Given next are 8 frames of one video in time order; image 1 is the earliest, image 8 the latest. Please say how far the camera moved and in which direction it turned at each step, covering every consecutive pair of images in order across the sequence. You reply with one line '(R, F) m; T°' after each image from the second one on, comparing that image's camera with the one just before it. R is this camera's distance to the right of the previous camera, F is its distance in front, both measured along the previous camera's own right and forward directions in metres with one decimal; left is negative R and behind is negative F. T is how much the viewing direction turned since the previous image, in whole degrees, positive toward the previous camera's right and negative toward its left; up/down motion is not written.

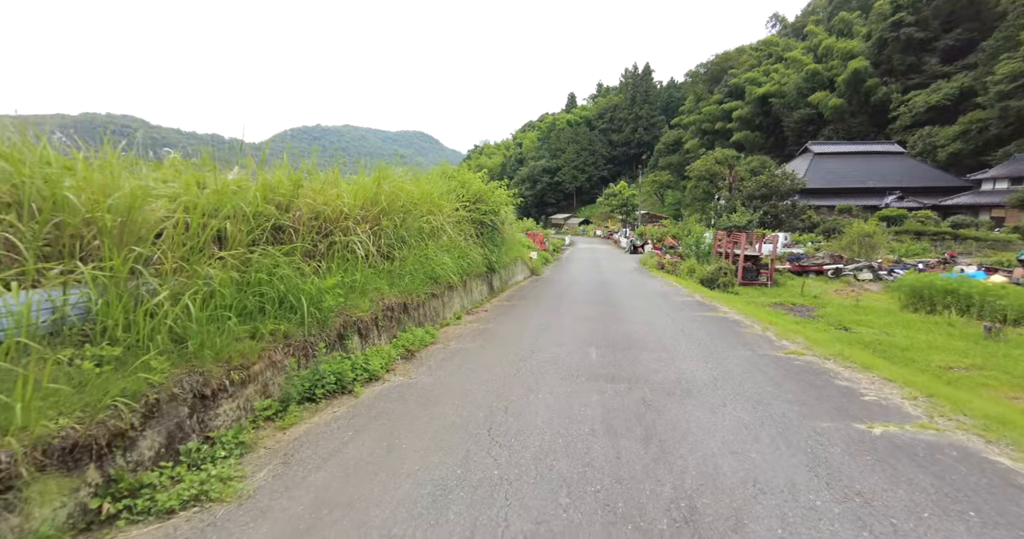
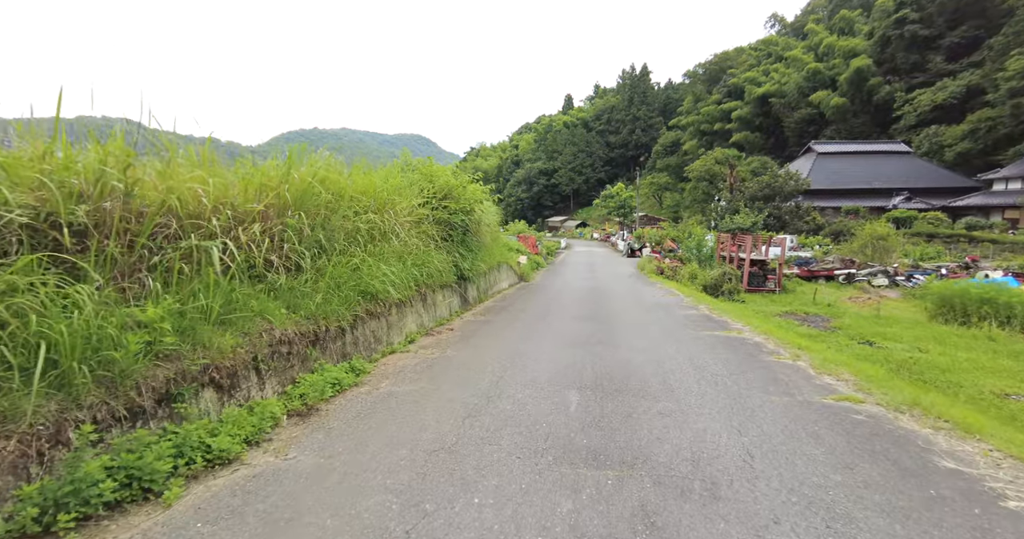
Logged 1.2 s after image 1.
(+0.5, +1.6) m; 0°
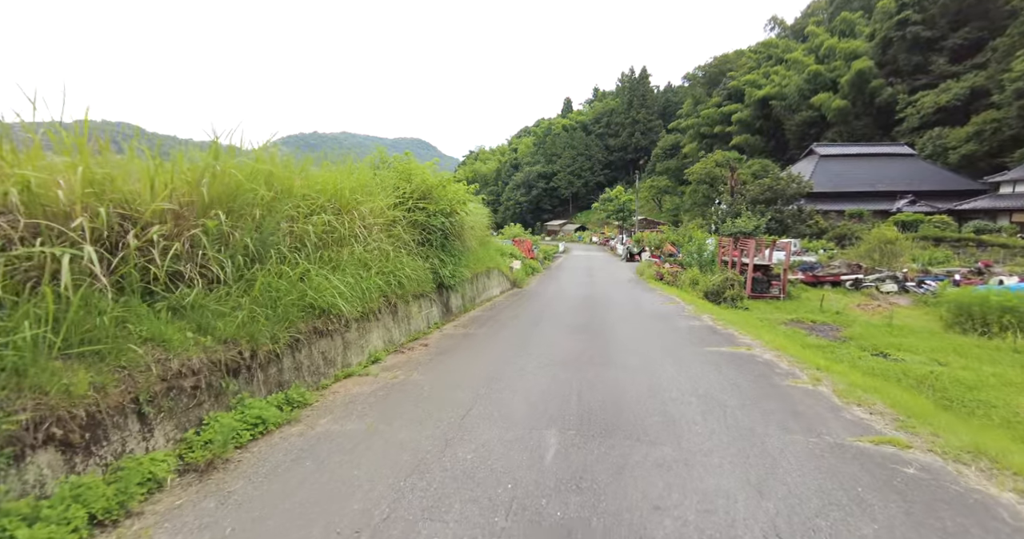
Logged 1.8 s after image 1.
(+0.3, +0.8) m; 0°
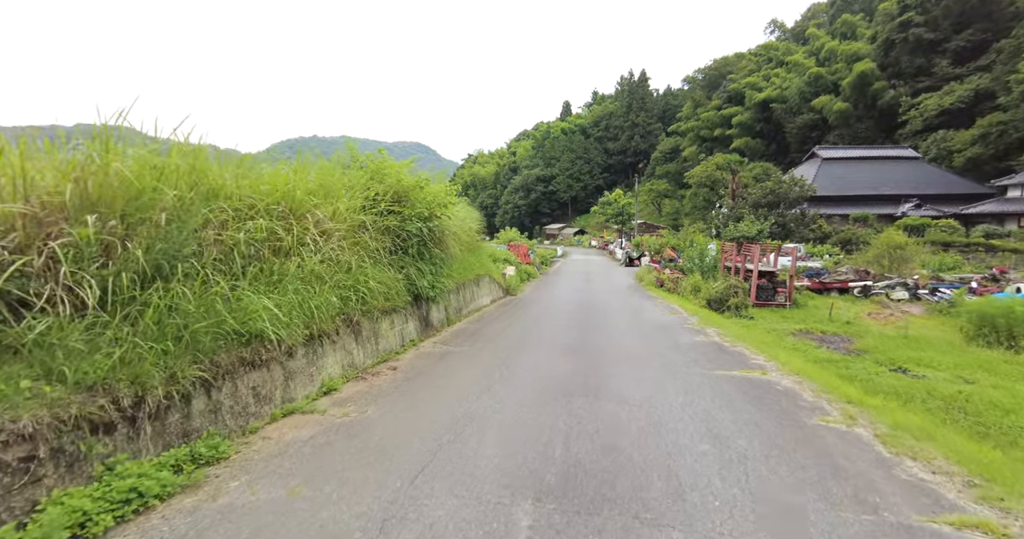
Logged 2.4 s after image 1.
(+0.2, +0.8) m; 0°
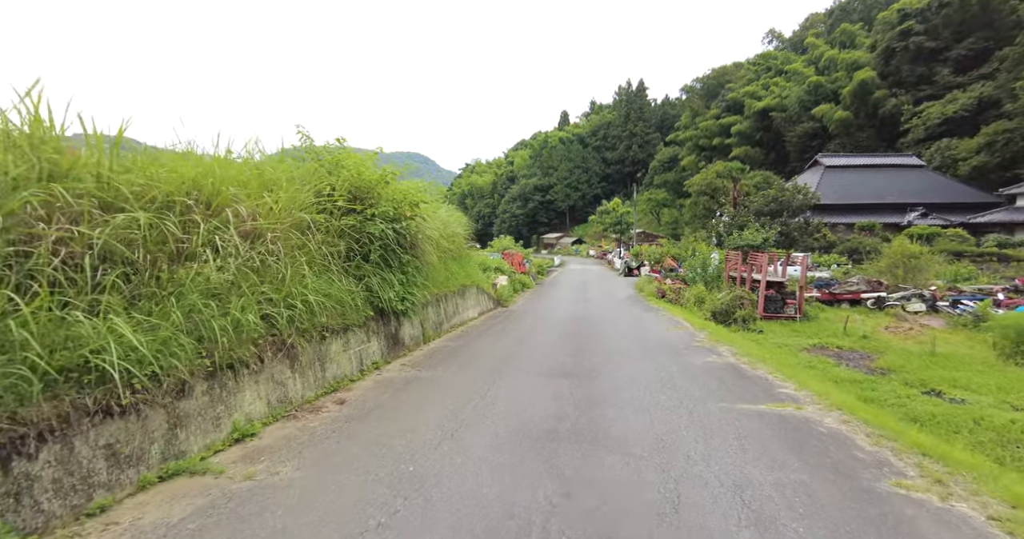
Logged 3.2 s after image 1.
(+0.3, +1.1) m; 0°
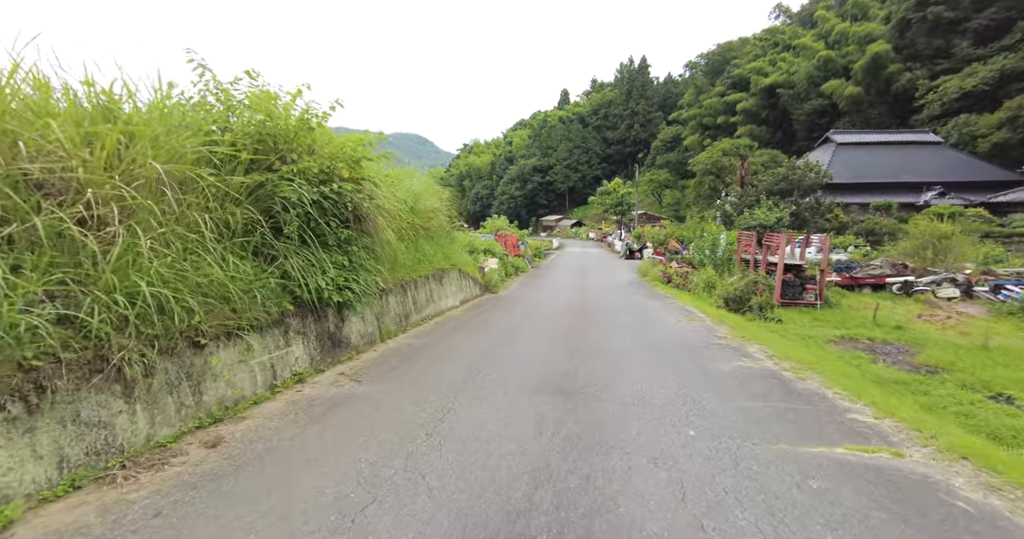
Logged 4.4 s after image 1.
(+0.3, +1.7) m; 0°
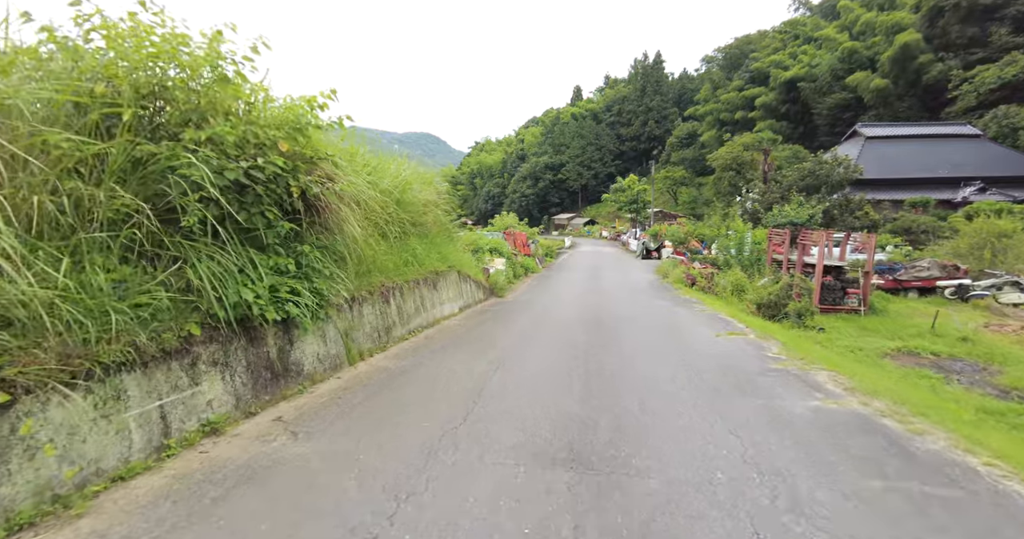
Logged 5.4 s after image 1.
(+0.1, +1.4) m; -2°
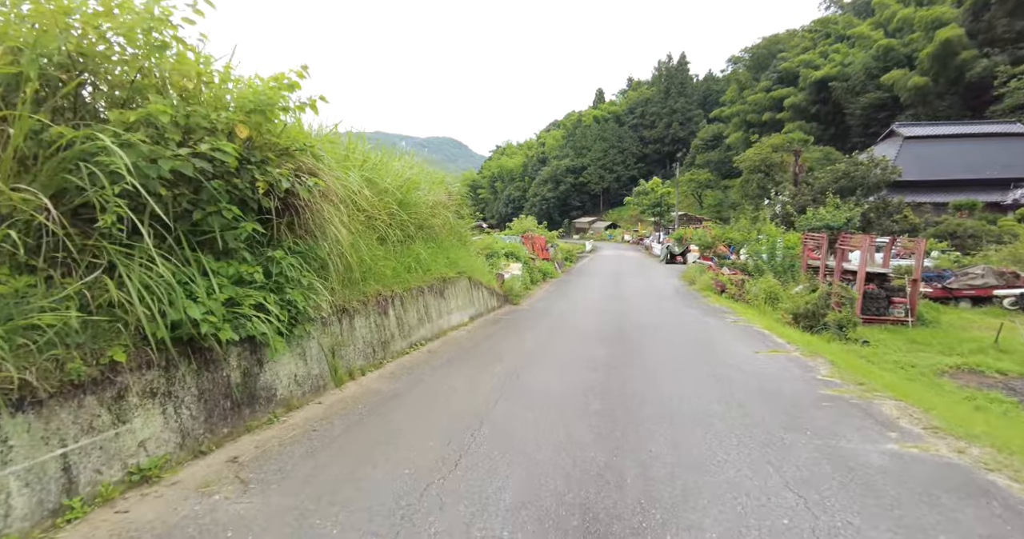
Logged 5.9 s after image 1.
(+0.1, +0.7) m; -3°
